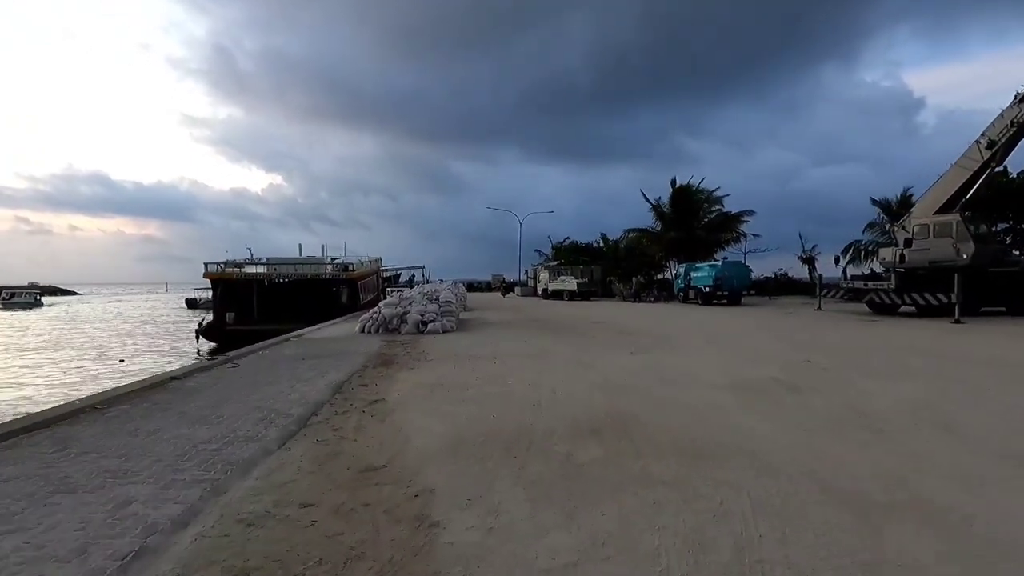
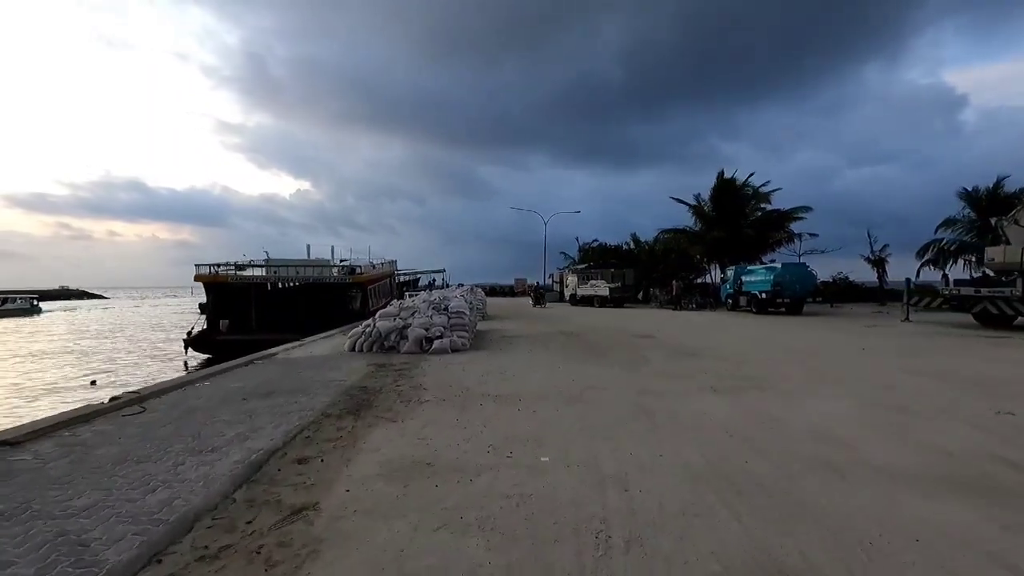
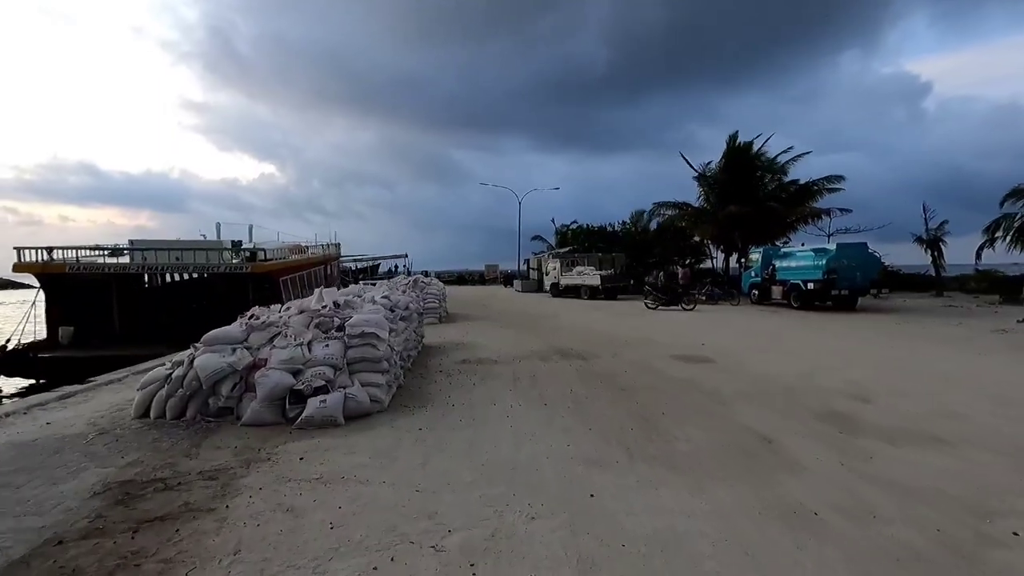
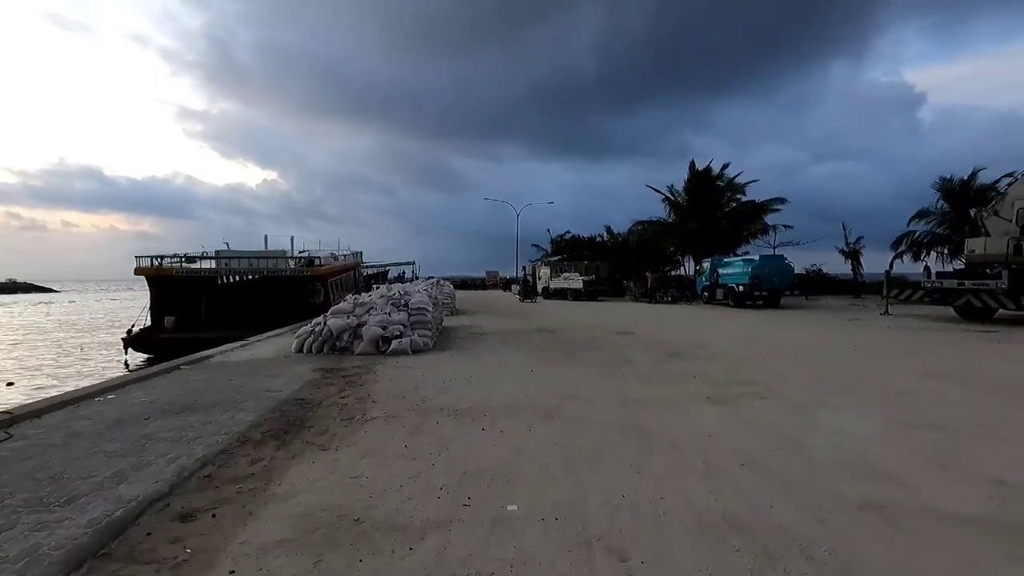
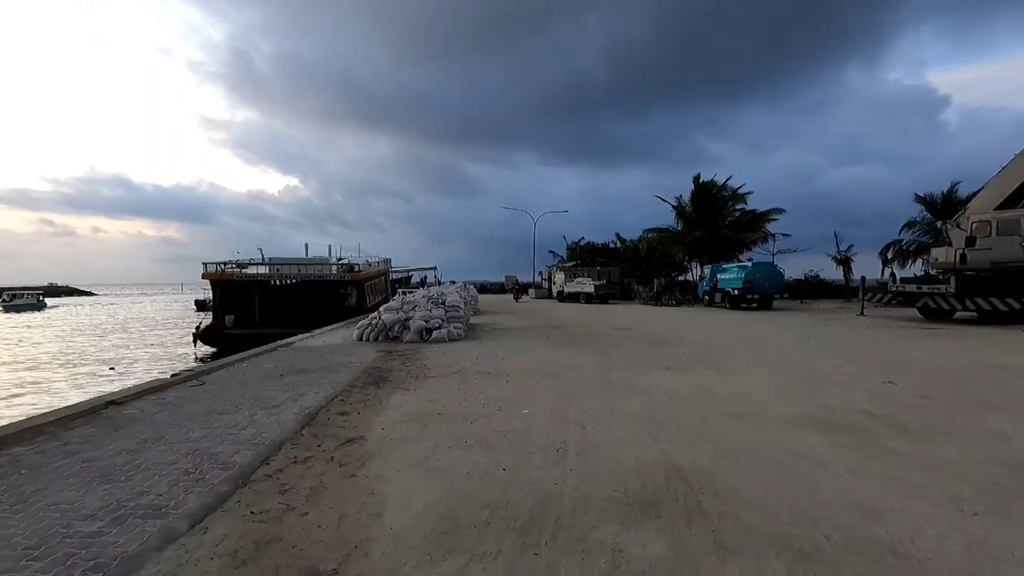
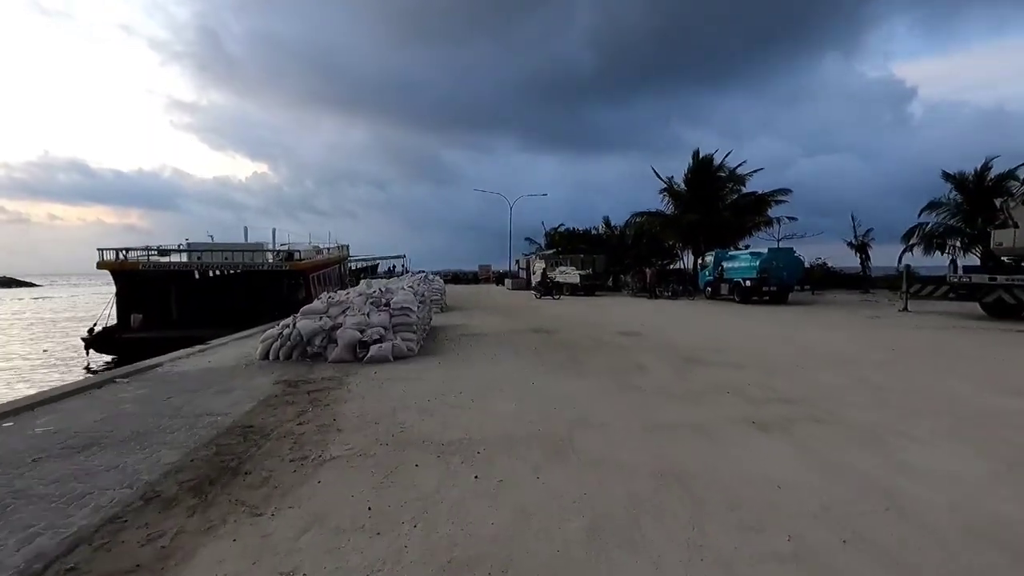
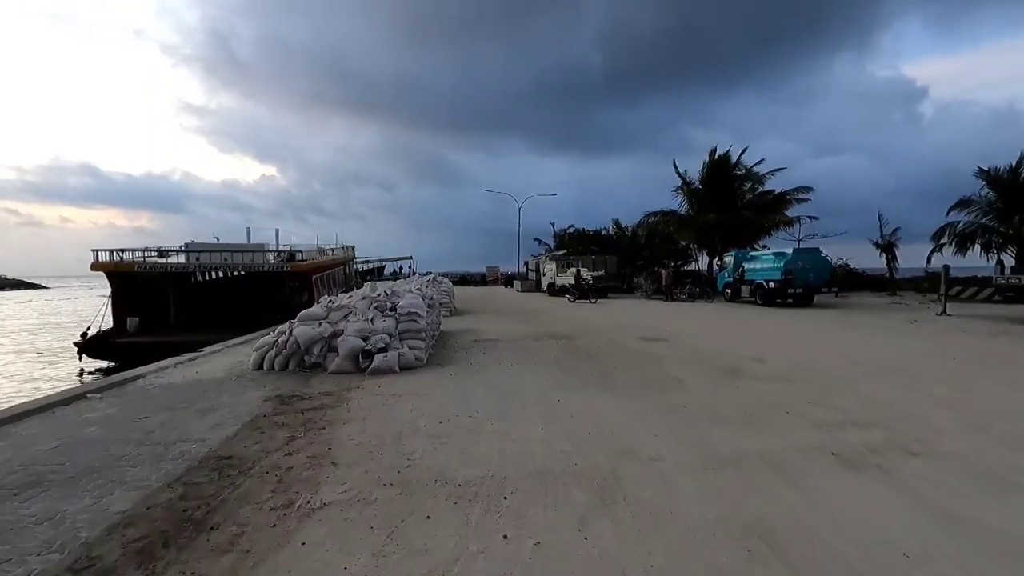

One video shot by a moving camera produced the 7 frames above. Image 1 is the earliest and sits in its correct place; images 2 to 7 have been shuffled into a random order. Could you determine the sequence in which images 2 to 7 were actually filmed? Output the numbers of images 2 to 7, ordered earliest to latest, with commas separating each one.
5, 2, 4, 6, 7, 3
